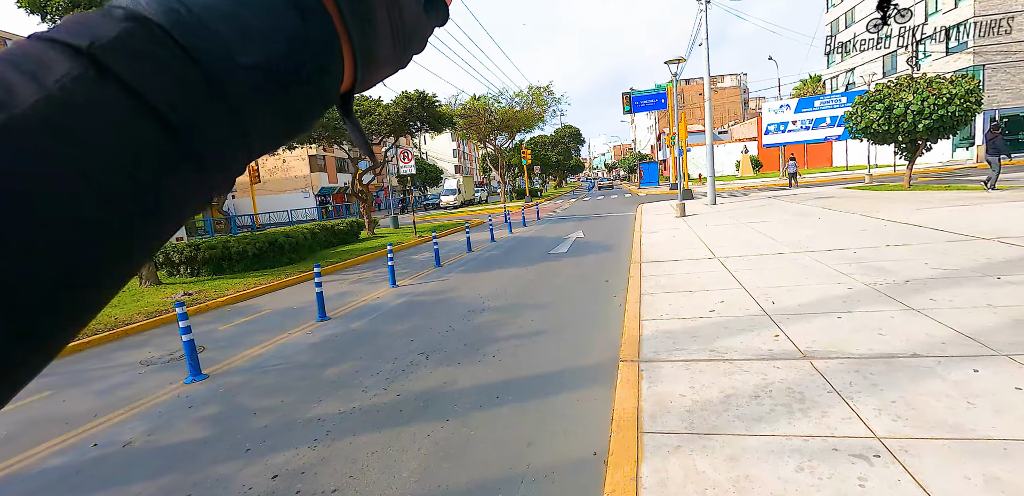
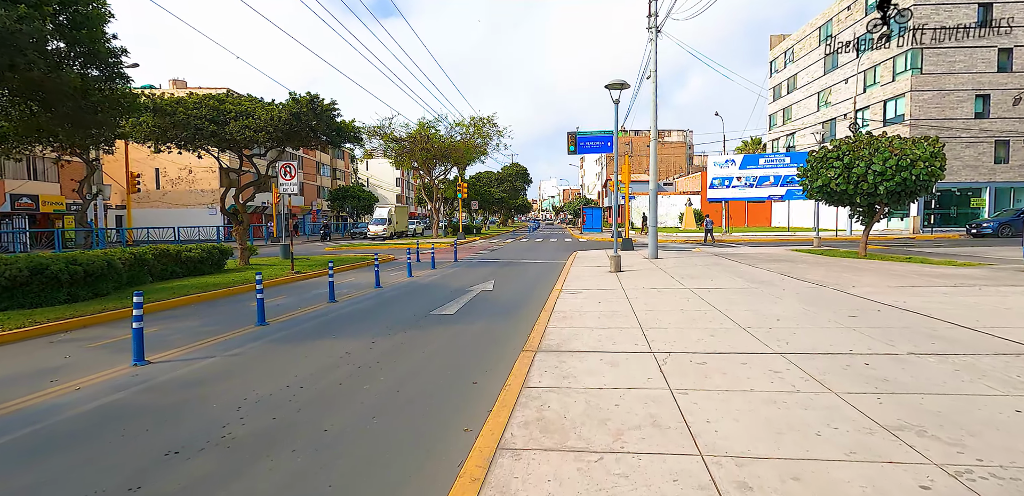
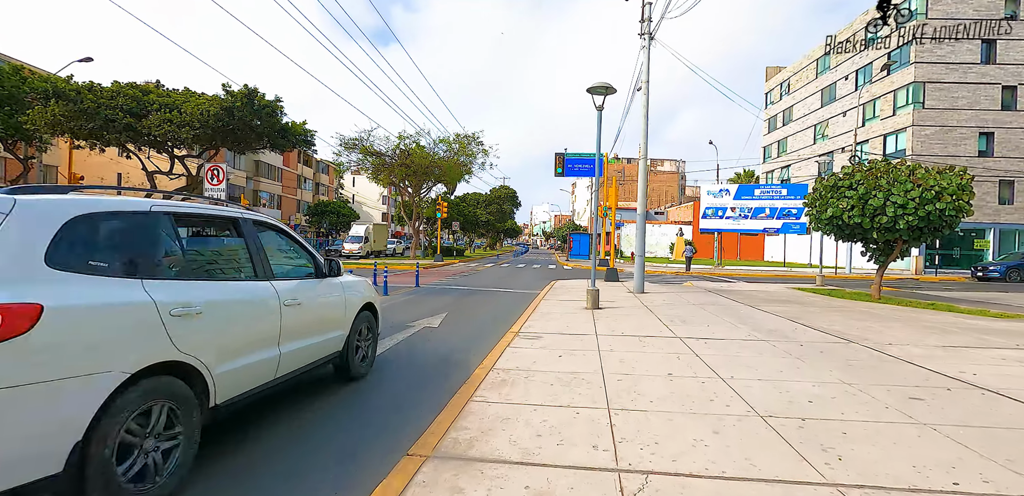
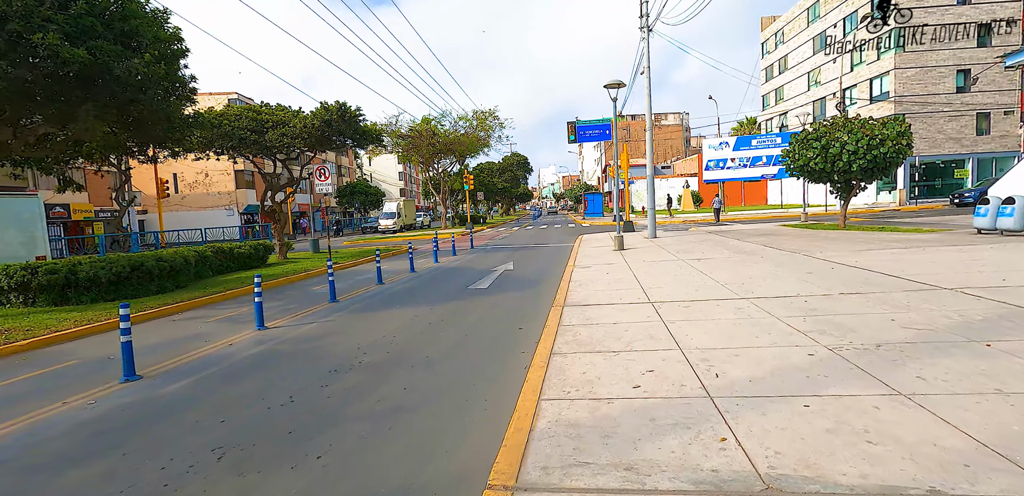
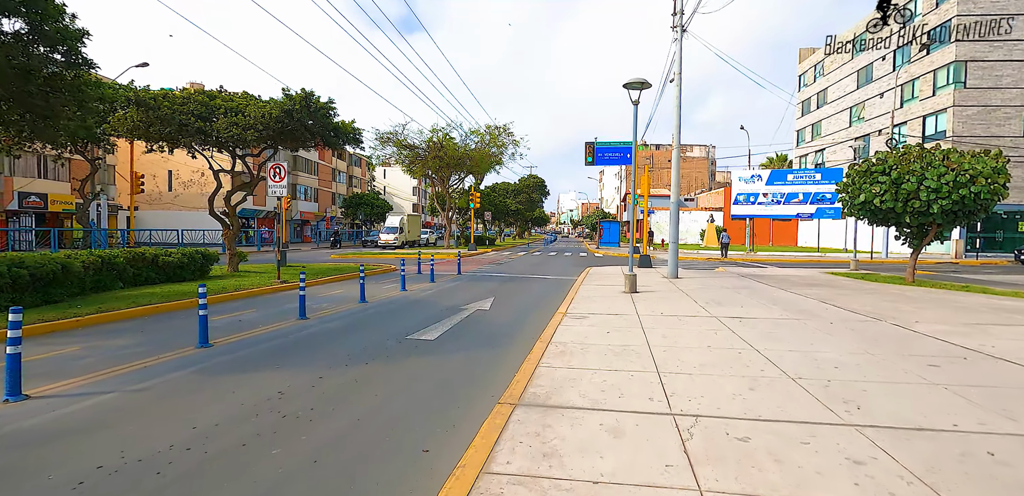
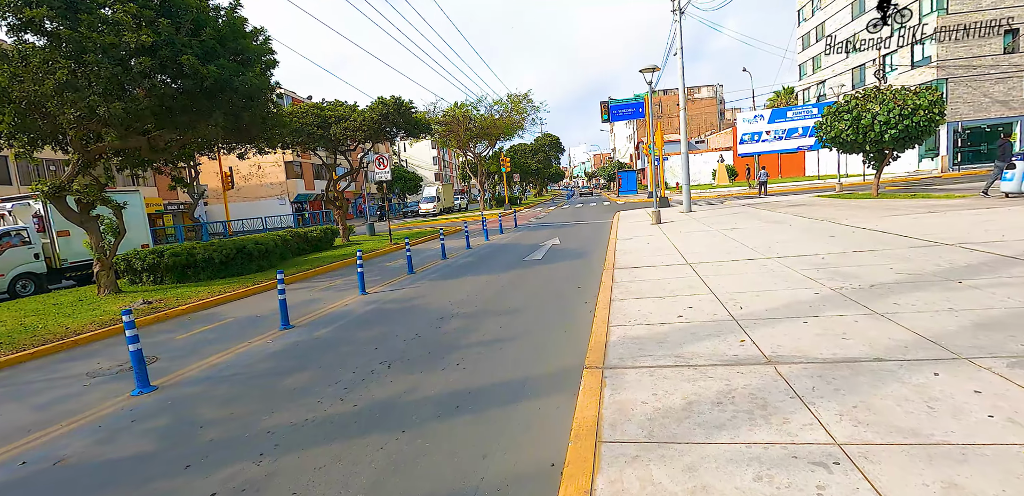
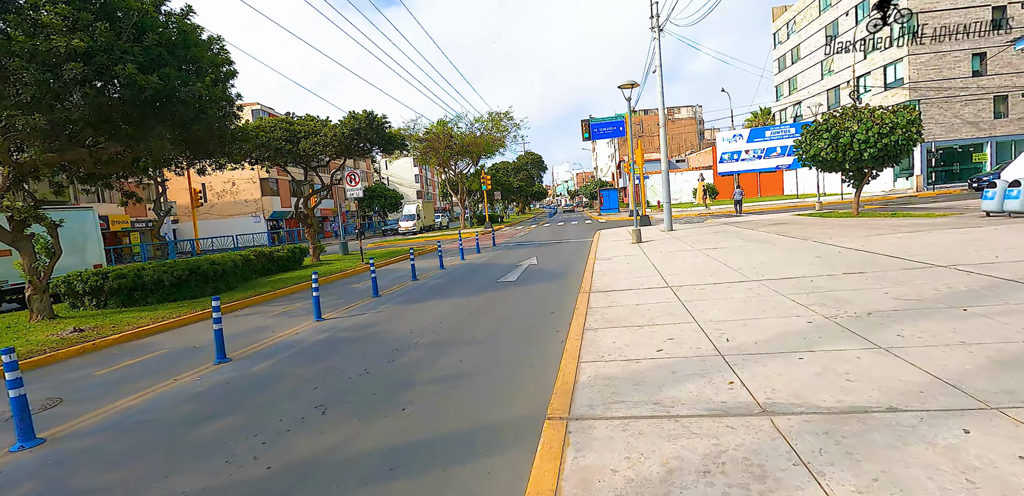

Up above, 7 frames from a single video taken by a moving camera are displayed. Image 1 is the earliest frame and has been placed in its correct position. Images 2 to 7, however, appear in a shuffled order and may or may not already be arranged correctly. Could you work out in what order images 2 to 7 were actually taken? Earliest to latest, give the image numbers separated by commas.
6, 7, 4, 2, 5, 3
